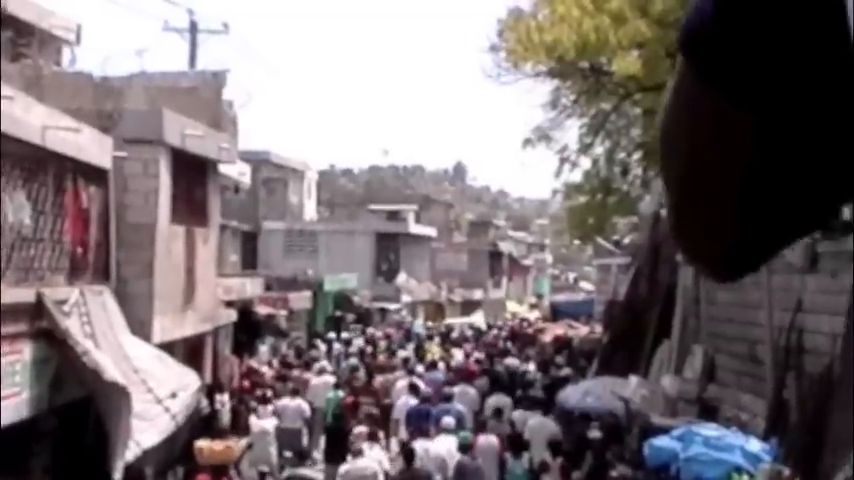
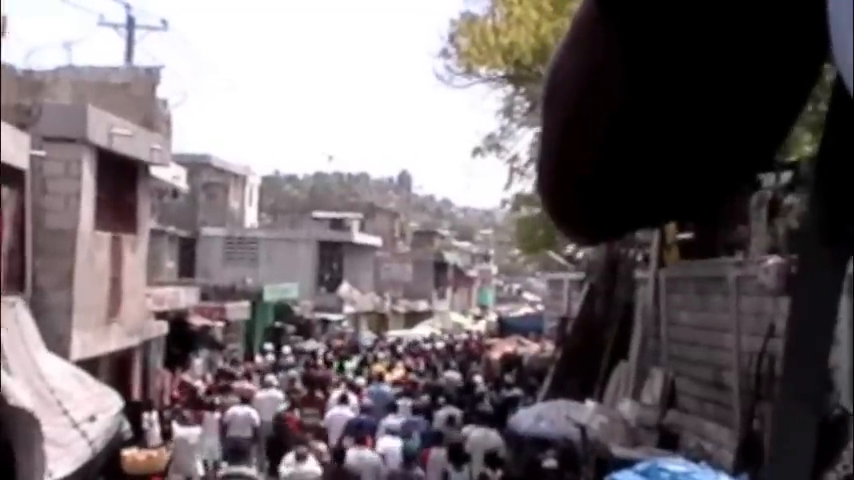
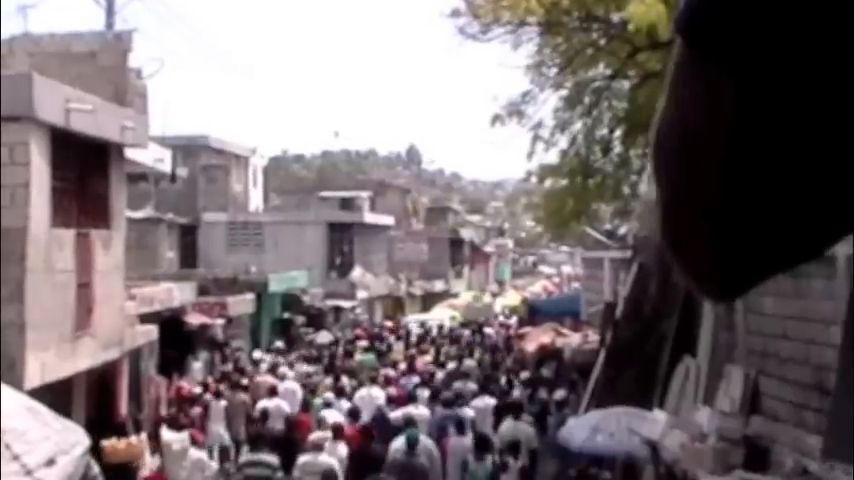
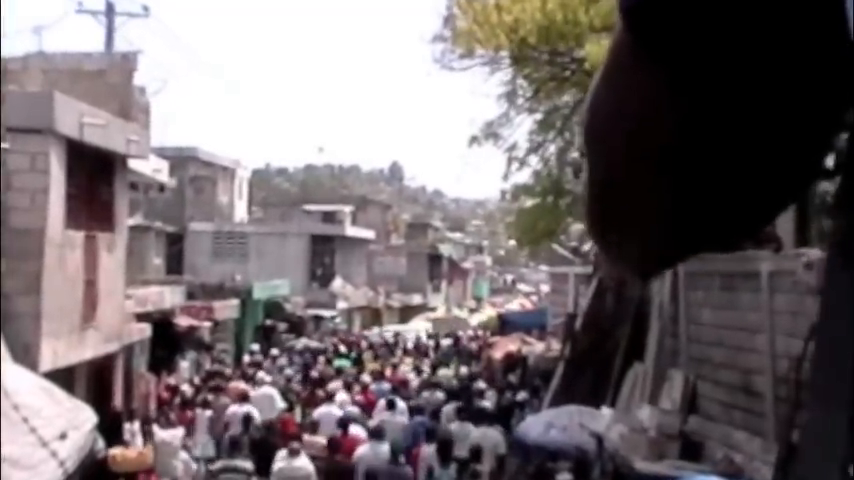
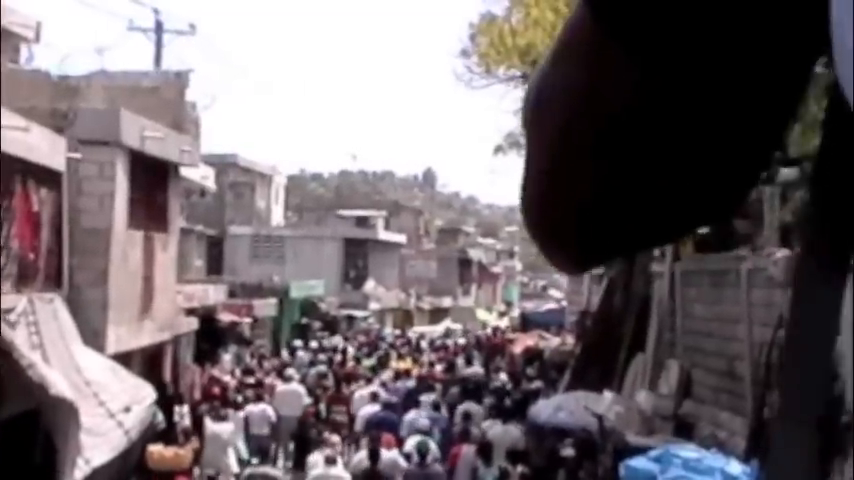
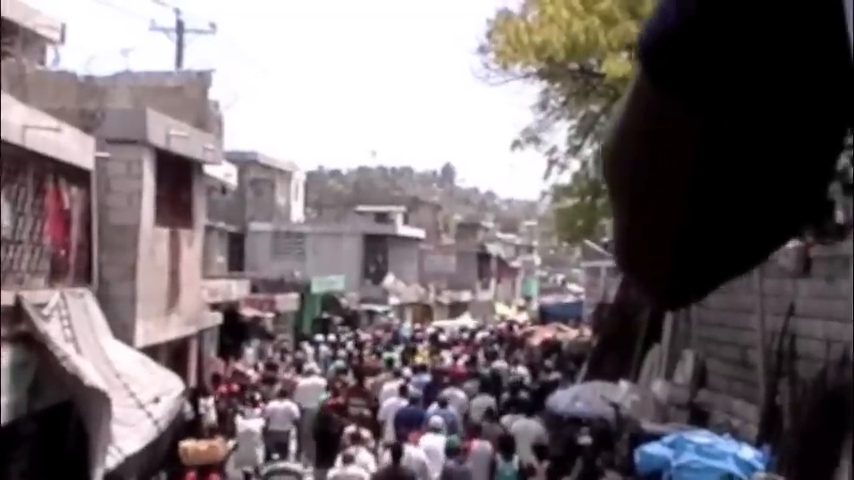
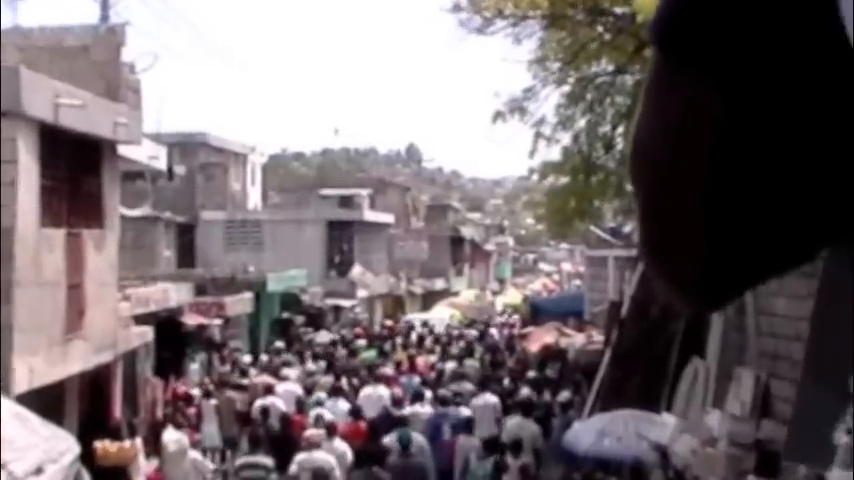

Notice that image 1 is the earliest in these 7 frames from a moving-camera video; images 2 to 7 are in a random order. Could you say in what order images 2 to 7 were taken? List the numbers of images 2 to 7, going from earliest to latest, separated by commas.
6, 5, 2, 4, 3, 7
